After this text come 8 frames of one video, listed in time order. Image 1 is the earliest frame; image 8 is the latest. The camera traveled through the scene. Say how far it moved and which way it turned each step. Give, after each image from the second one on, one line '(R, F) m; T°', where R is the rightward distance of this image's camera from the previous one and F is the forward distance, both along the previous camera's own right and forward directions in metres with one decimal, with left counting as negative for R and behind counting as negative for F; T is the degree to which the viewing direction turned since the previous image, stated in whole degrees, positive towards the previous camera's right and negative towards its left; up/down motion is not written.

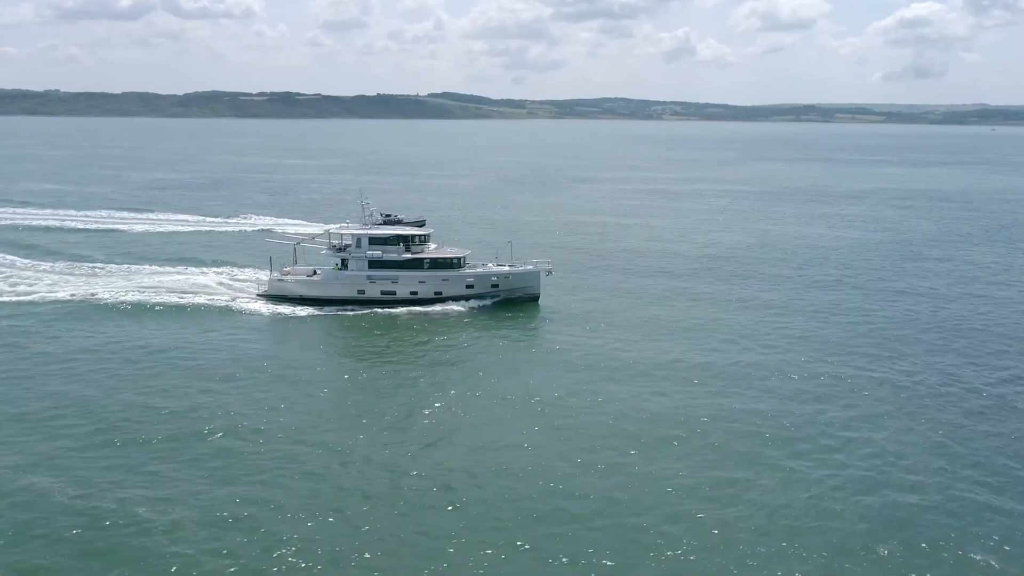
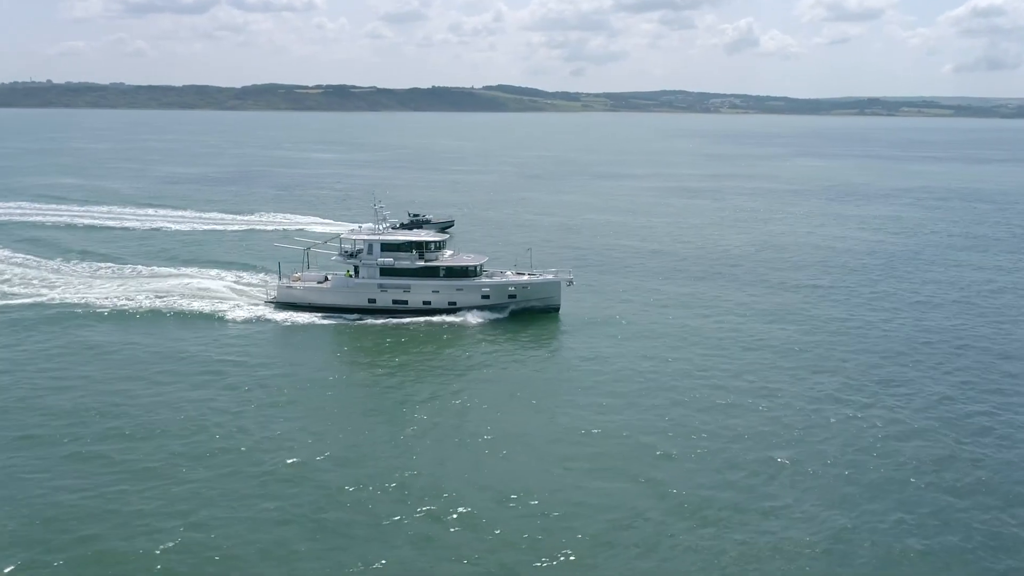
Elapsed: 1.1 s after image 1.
(+4.3, +3.5) m; -3°
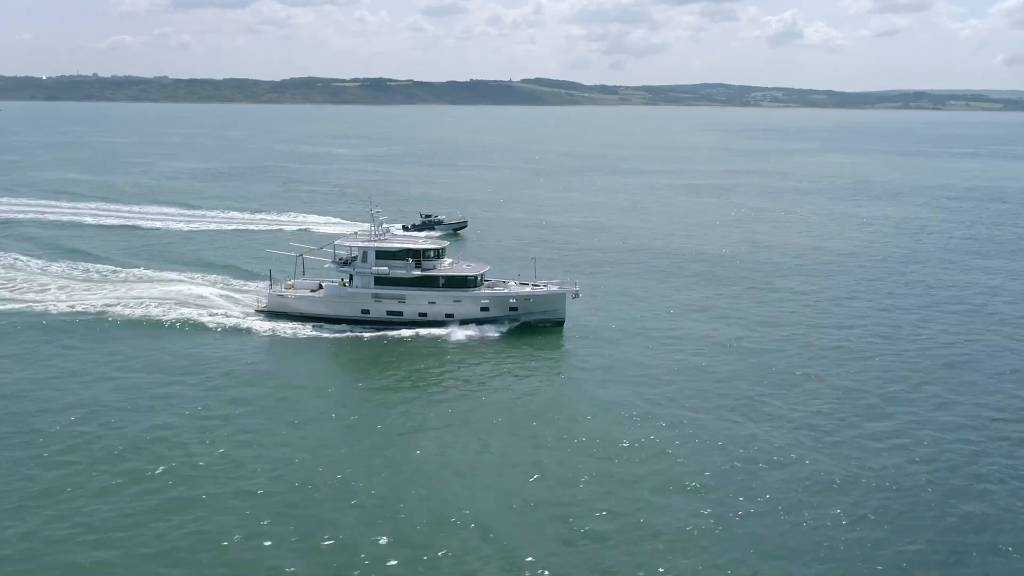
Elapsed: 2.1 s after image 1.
(+4.0, +2.8) m; -2°
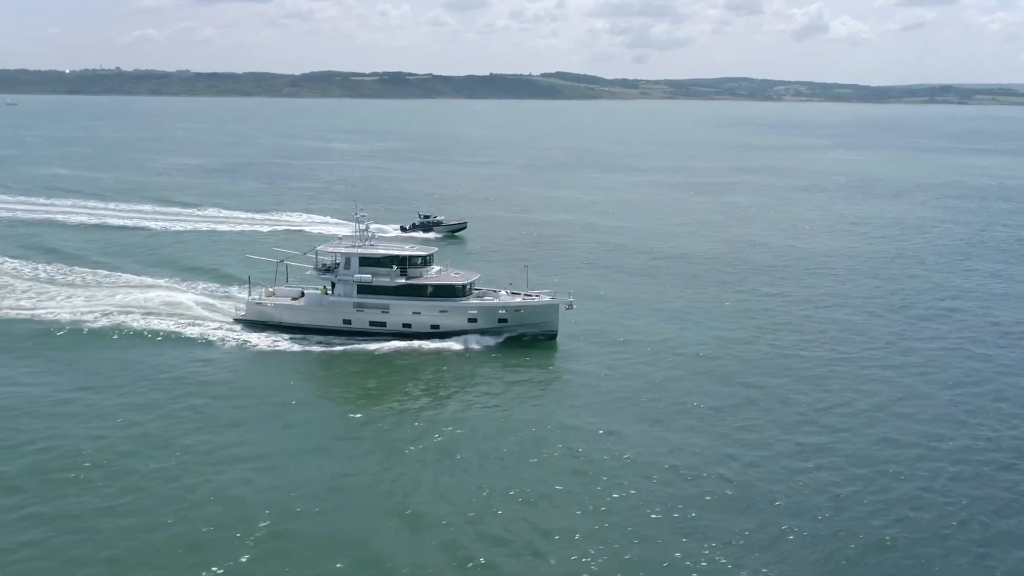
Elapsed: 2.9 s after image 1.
(+2.8, +3.1) m; -1°
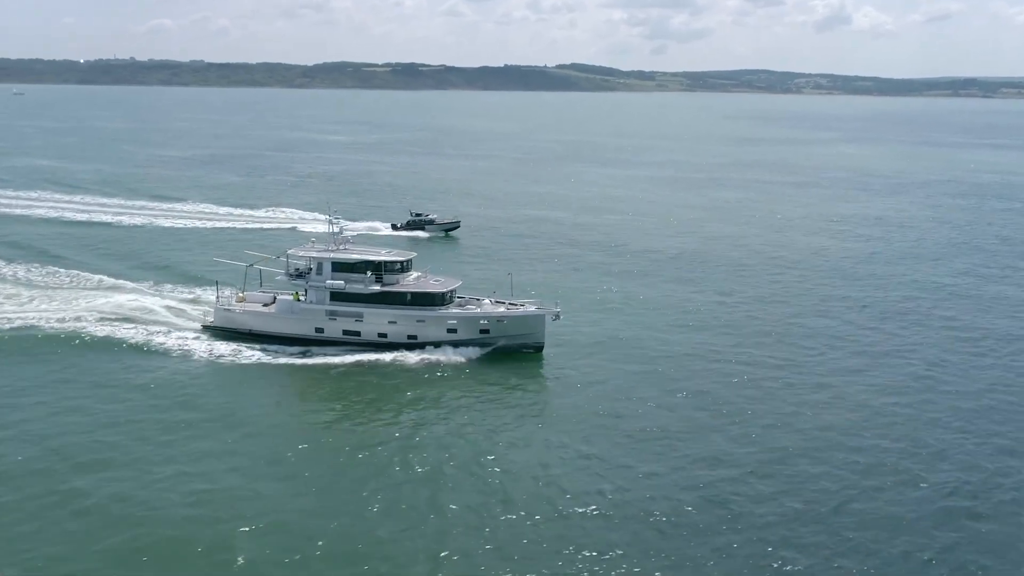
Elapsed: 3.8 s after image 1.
(+1.8, +6.3) m; -1°
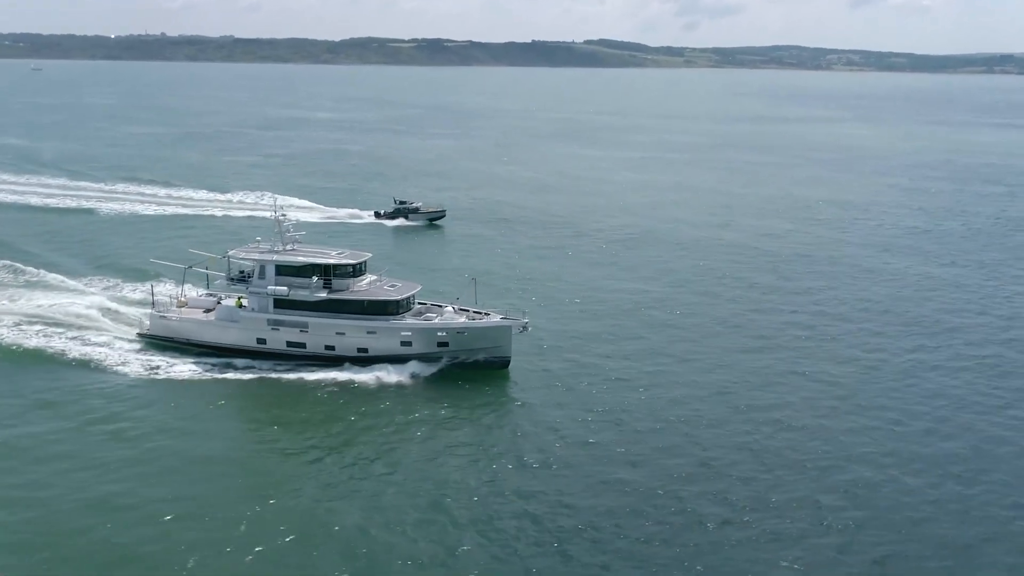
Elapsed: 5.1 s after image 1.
(+3.5, +6.7) m; -2°
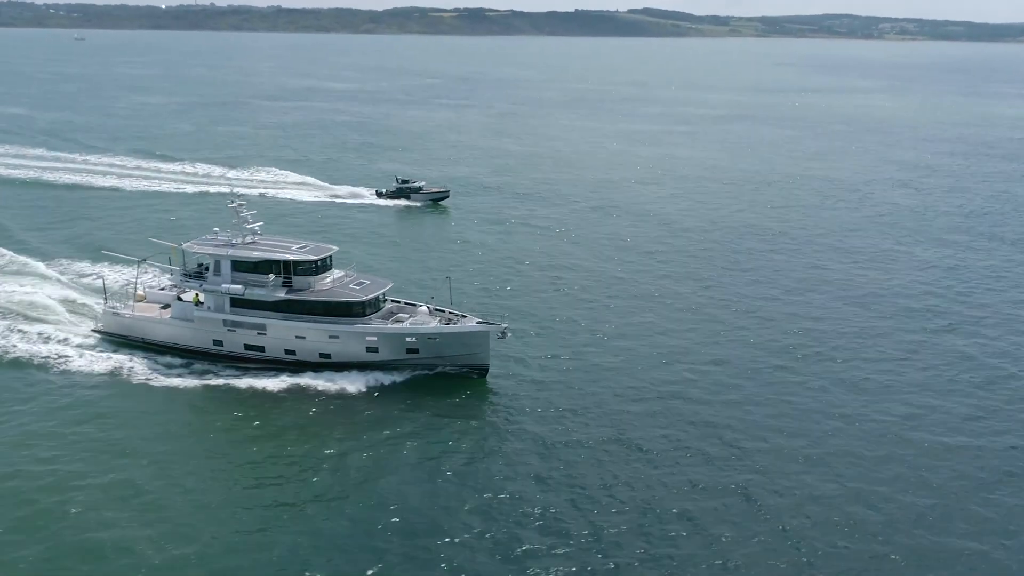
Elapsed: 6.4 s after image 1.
(+3.1, +5.6) m; -3°
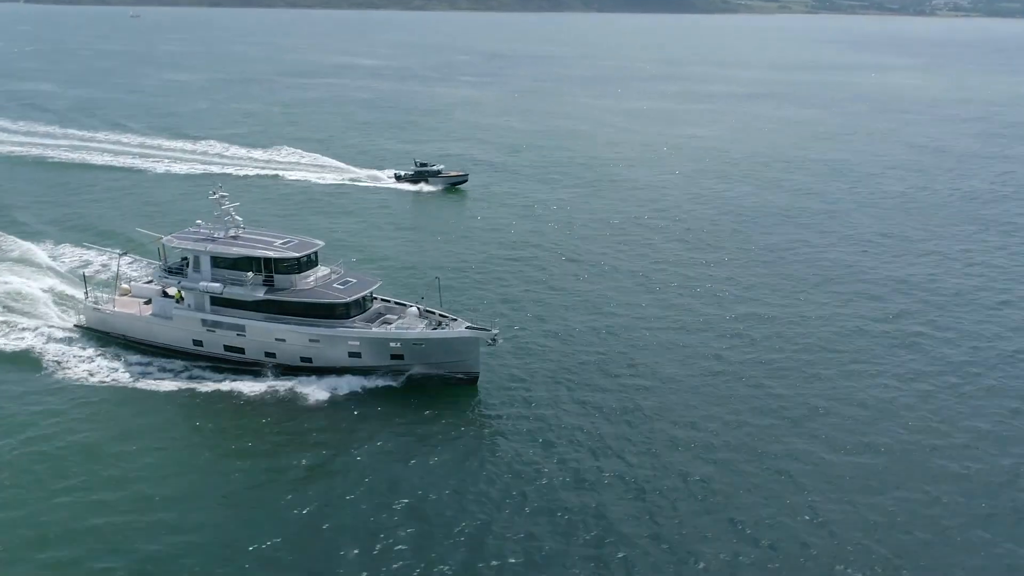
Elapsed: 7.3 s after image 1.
(+2.4, +3.3) m; -3°
